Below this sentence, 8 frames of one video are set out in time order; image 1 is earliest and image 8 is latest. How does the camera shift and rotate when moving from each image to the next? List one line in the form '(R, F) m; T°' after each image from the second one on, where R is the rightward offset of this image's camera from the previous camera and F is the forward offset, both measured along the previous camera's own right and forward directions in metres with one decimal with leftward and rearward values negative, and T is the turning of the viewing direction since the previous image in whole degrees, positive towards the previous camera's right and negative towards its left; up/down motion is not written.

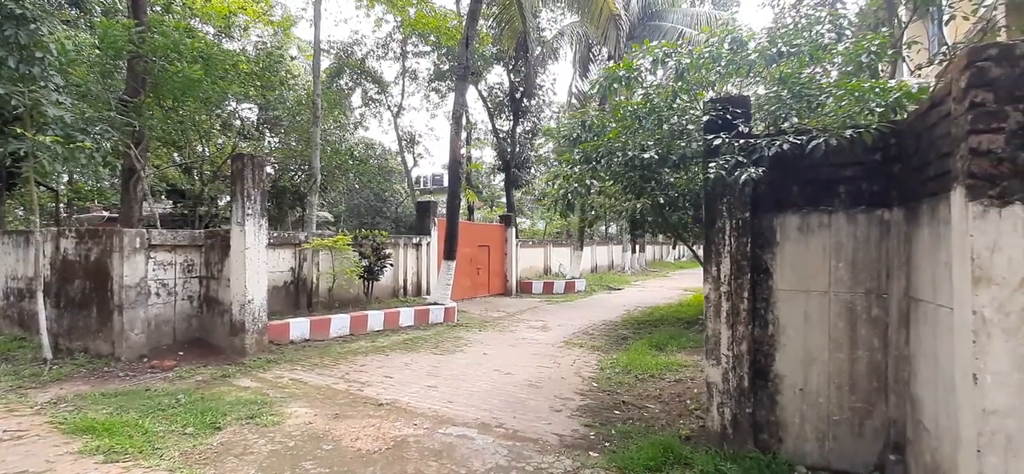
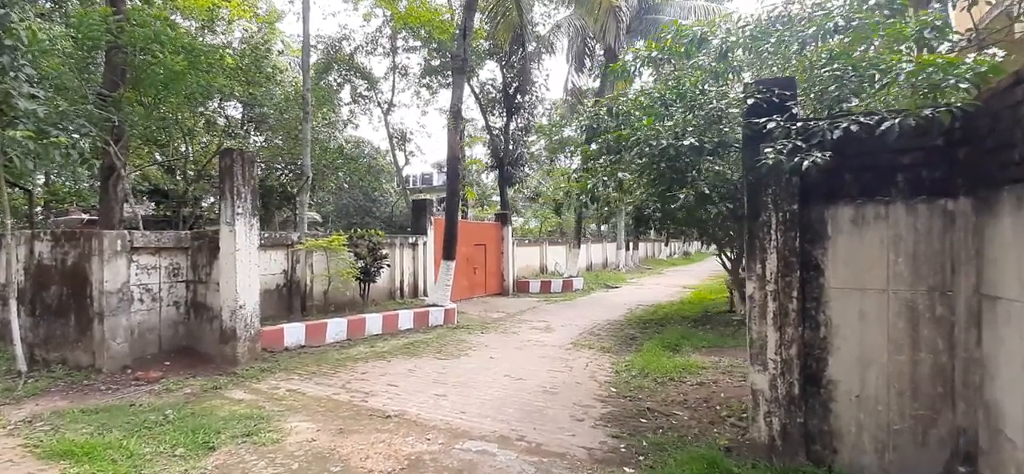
(-0.3, +0.4) m; +1°
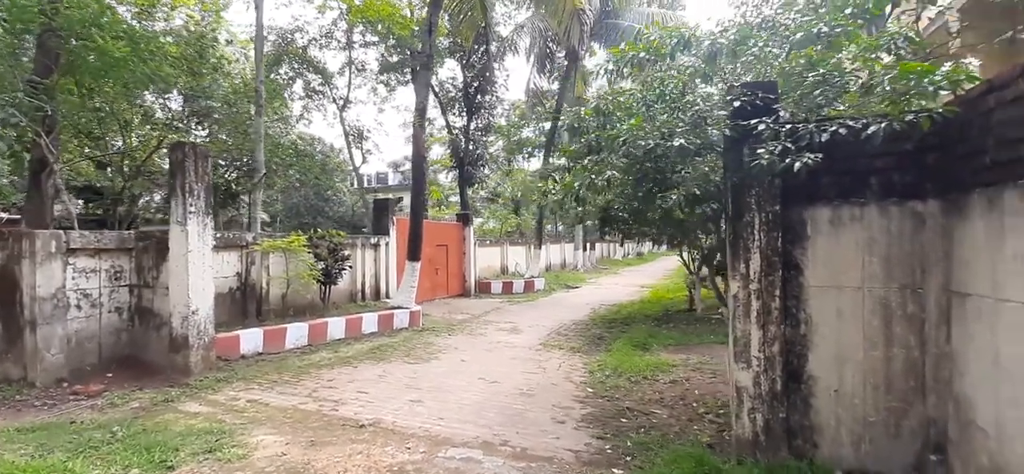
(-0.3, +0.1) m; +5°
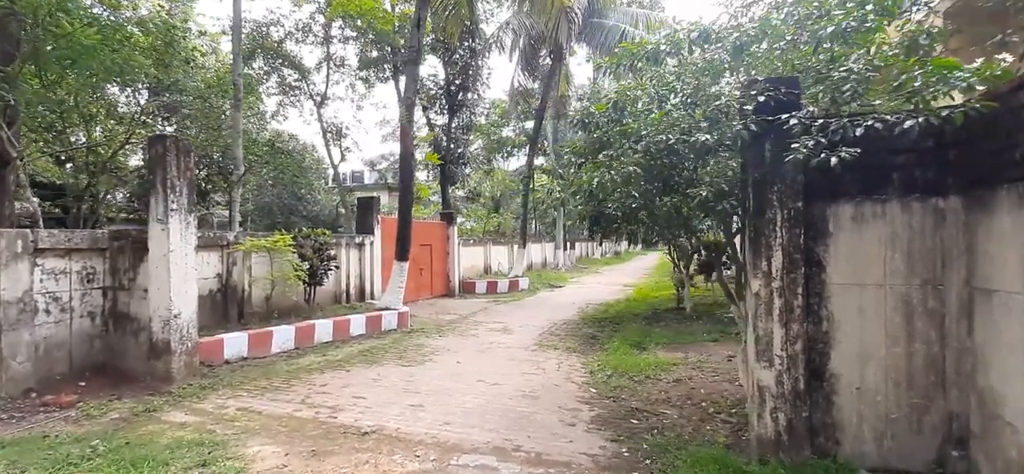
(-0.3, +0.2) m; +3°
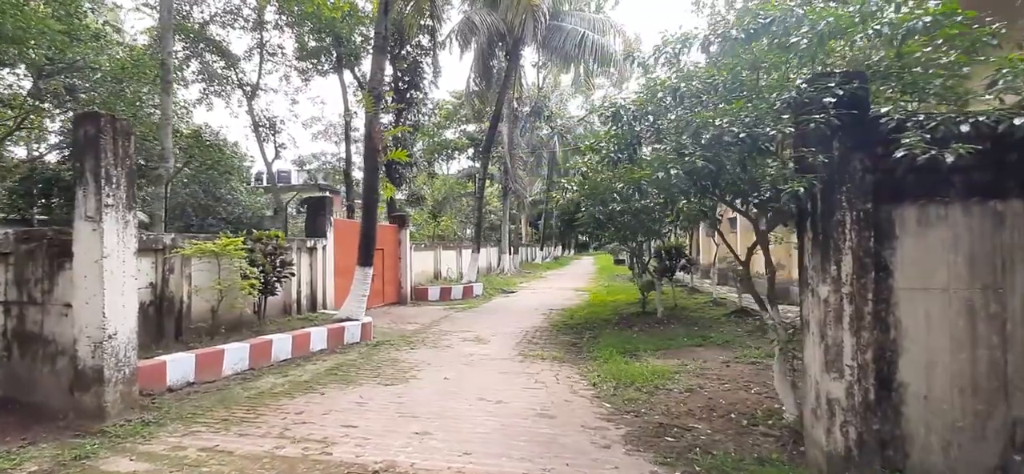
(-0.8, +0.6) m; +8°
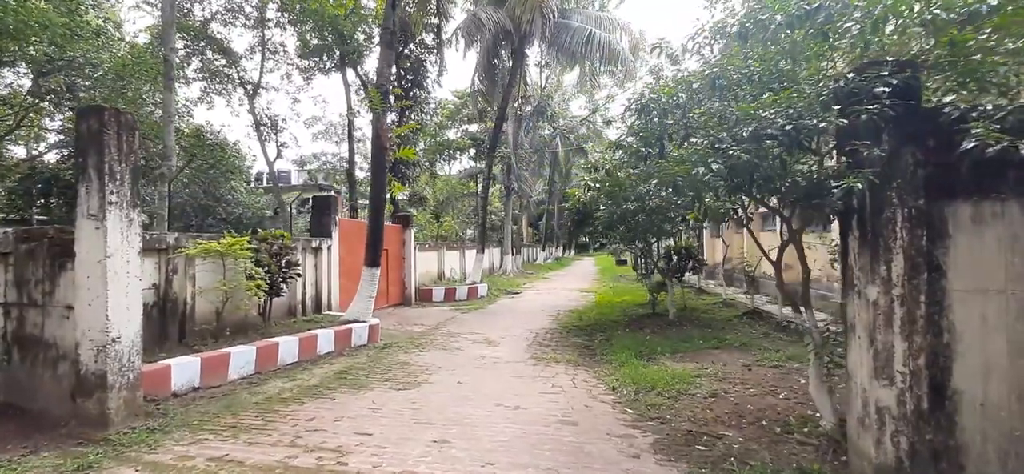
(-0.2, +0.2) m; 0°
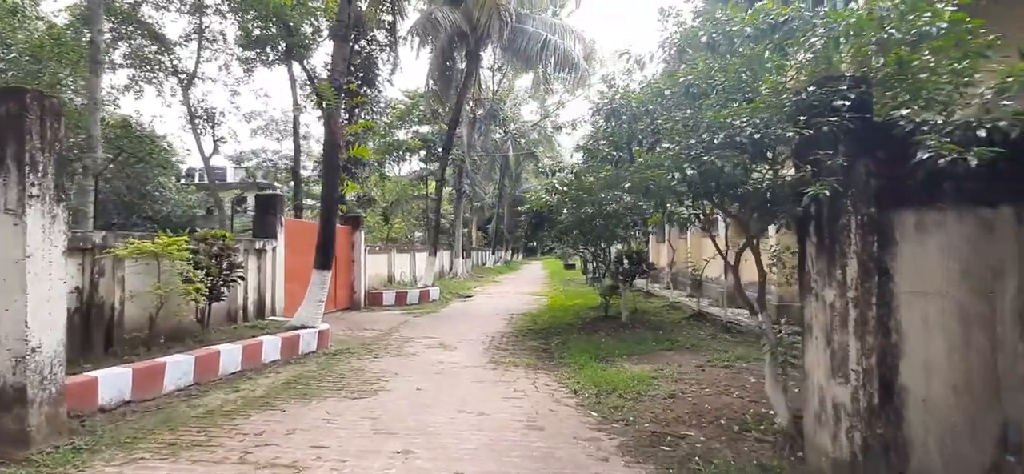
(-0.2, +0.1) m; +6°
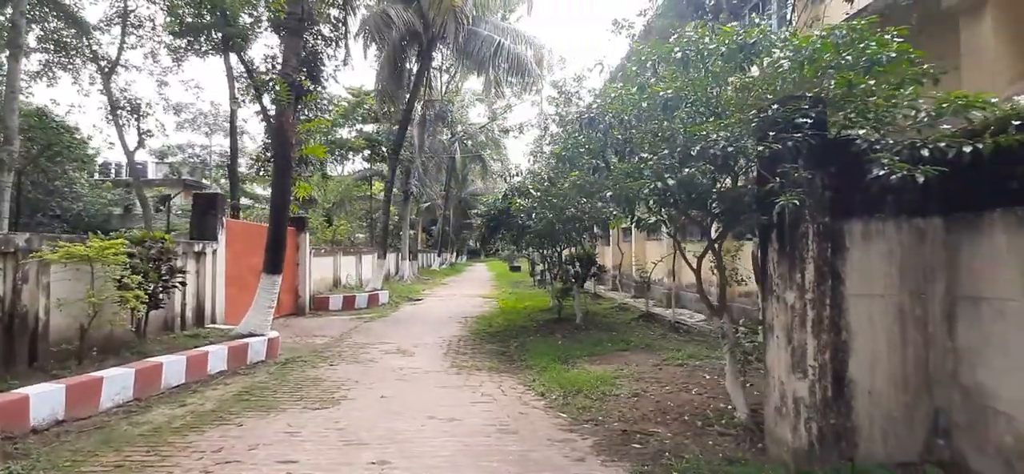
(-0.3, 0.0) m; +7°
